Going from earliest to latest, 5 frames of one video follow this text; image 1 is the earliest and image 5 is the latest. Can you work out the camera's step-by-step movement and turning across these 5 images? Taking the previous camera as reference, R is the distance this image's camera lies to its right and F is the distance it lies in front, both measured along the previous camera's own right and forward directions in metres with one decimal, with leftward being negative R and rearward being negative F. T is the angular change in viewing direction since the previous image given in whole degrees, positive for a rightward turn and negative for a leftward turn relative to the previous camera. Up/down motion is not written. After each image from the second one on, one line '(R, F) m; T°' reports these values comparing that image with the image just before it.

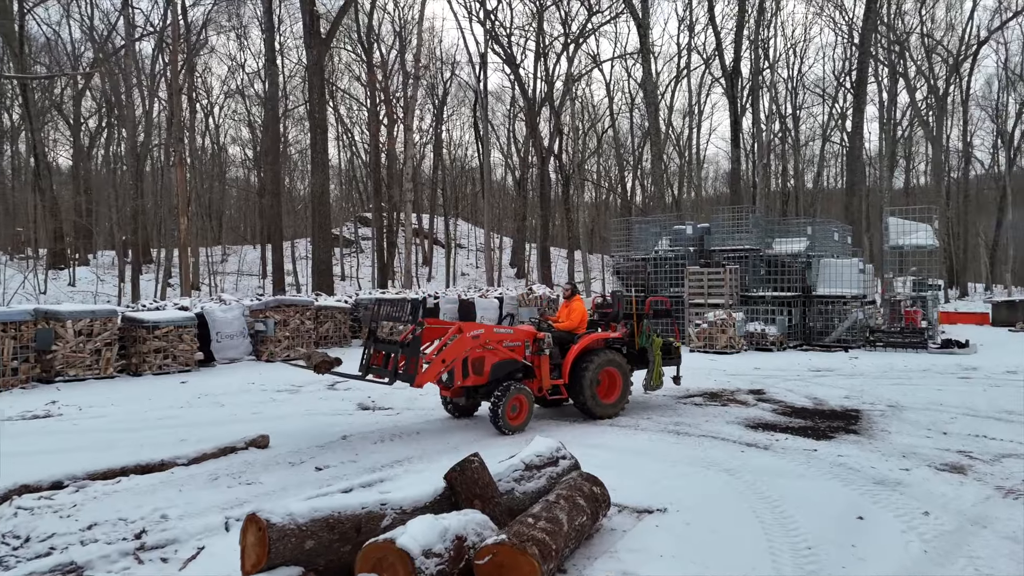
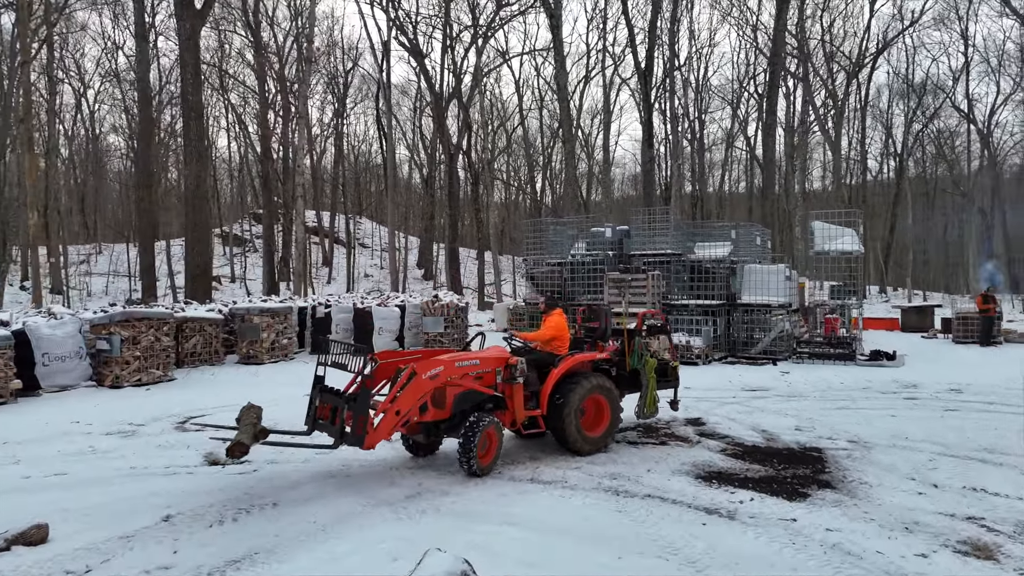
(+0.1, +1.6) m; +7°
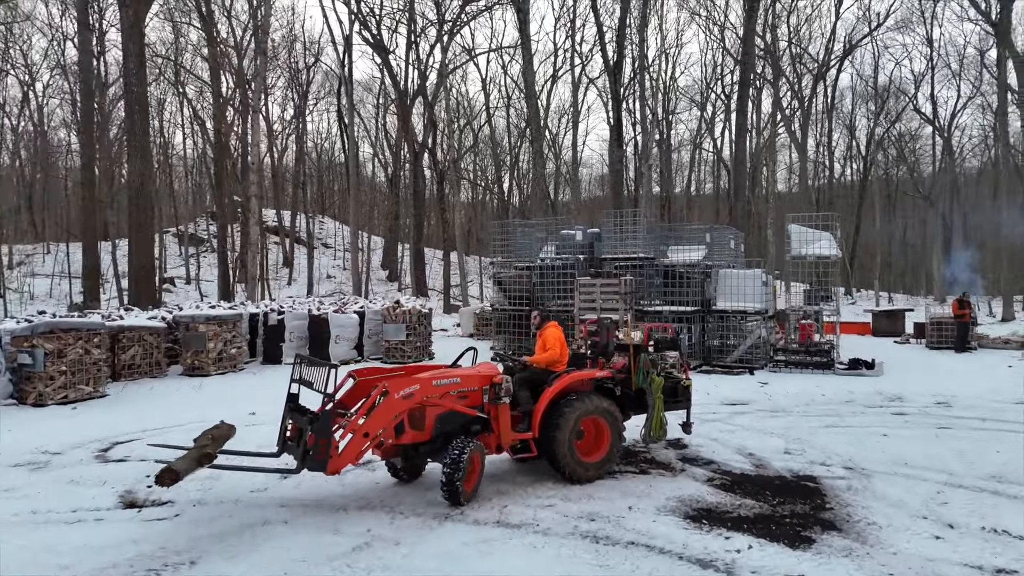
(0.0, +0.7) m; +3°
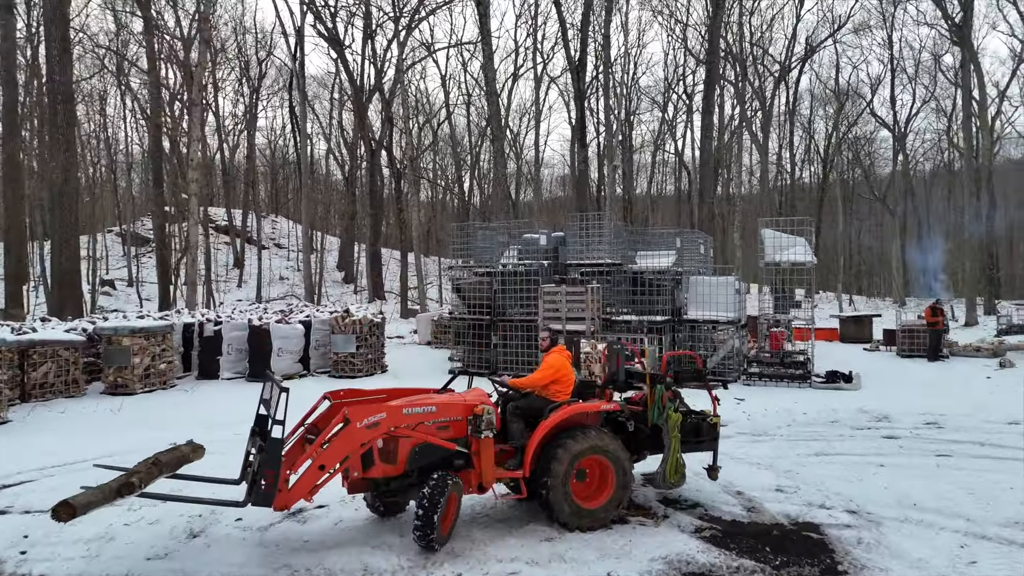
(0.0, +0.9) m; +3°
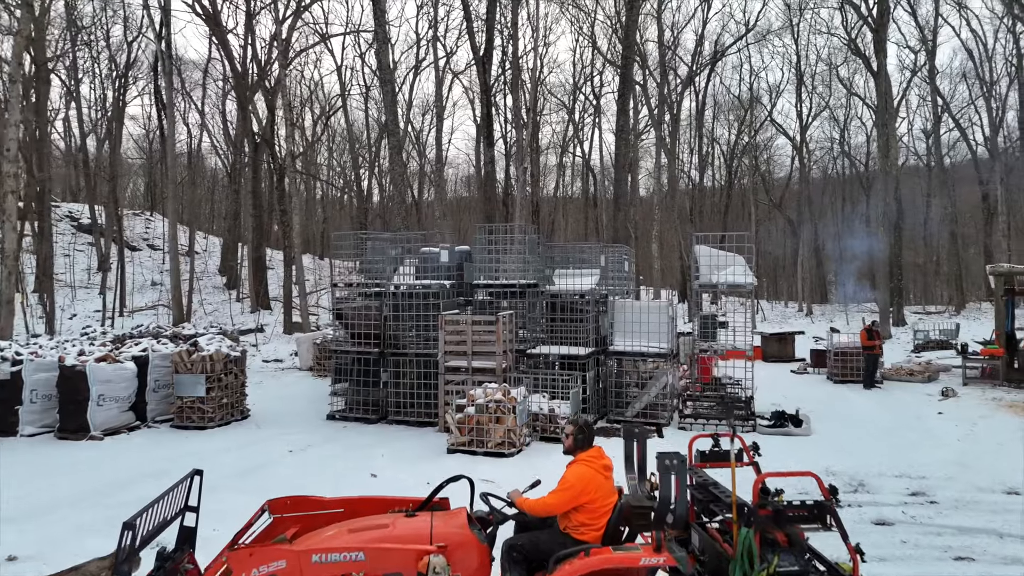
(+0.2, +2.2) m; +8°
